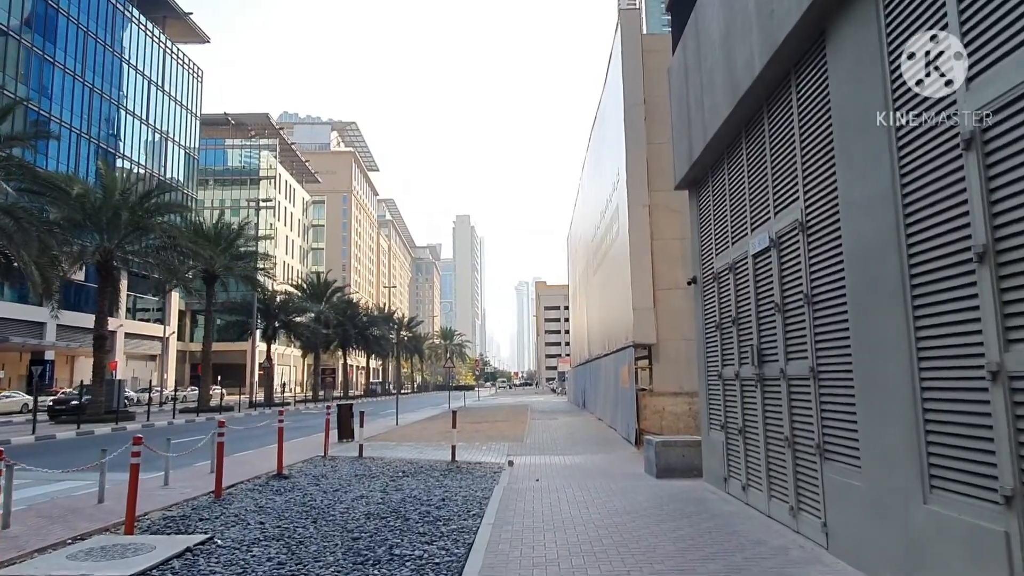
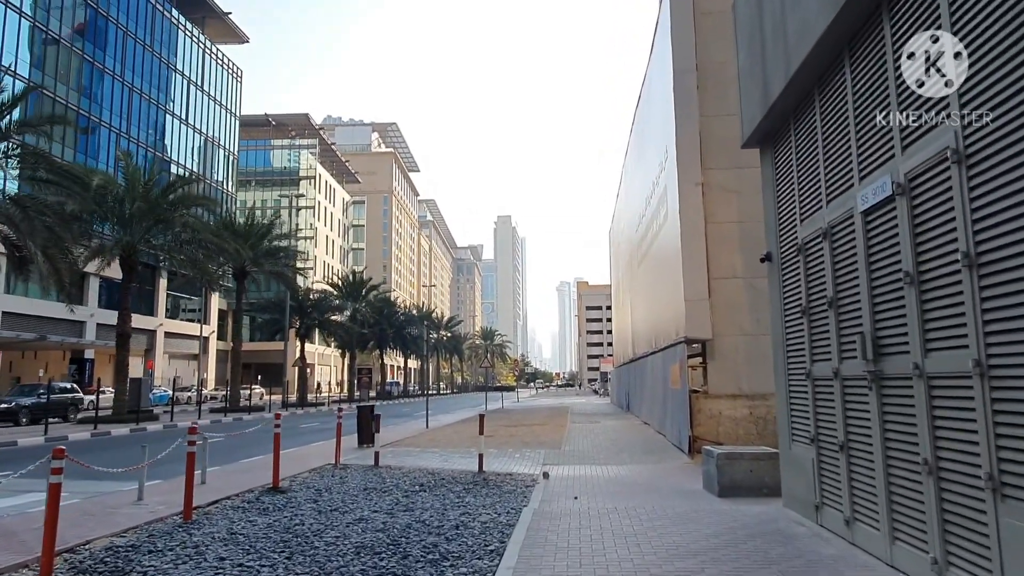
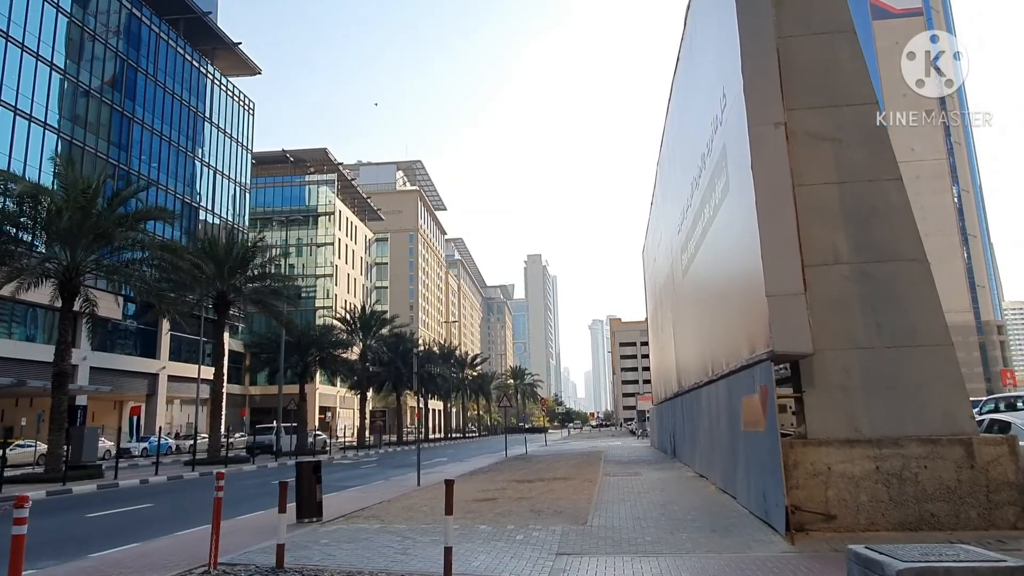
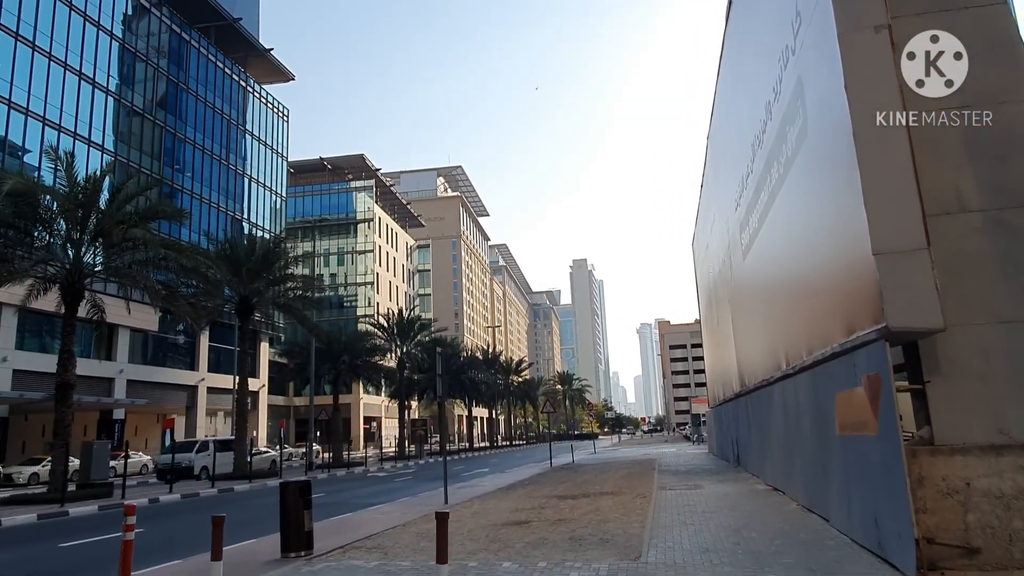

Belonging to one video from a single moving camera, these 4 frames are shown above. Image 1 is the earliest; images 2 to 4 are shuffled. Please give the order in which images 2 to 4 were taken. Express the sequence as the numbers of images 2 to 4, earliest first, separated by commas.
2, 3, 4
